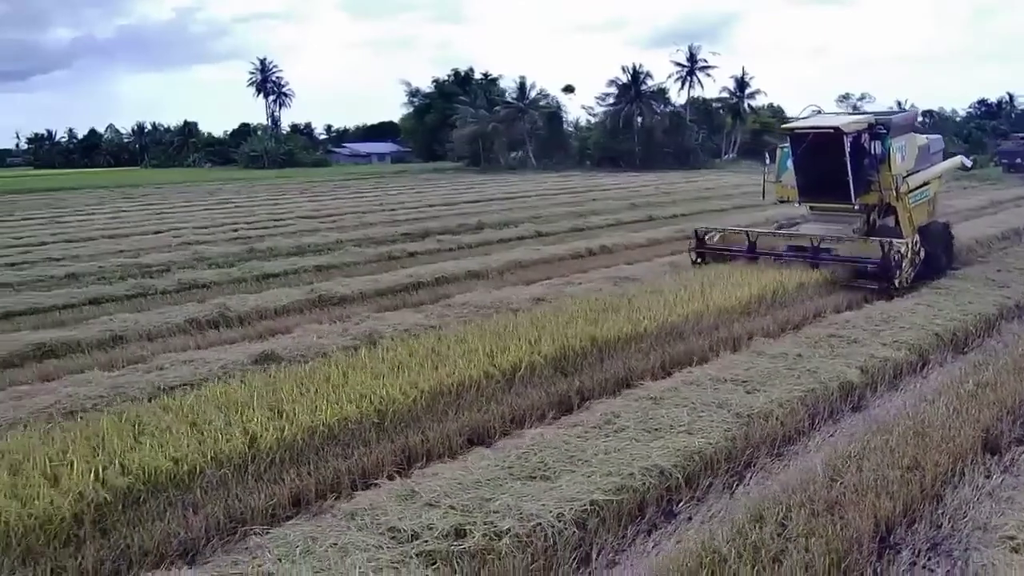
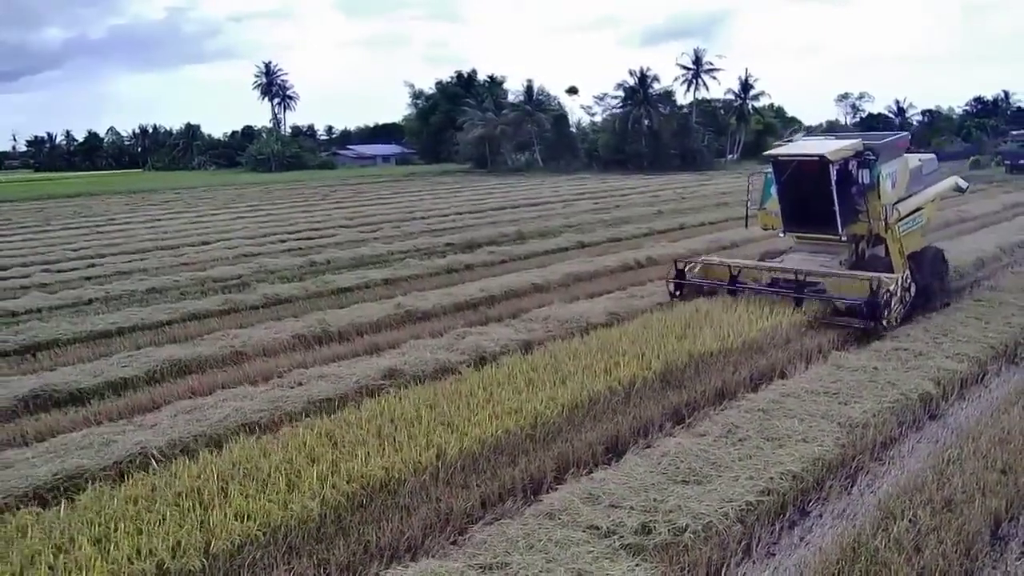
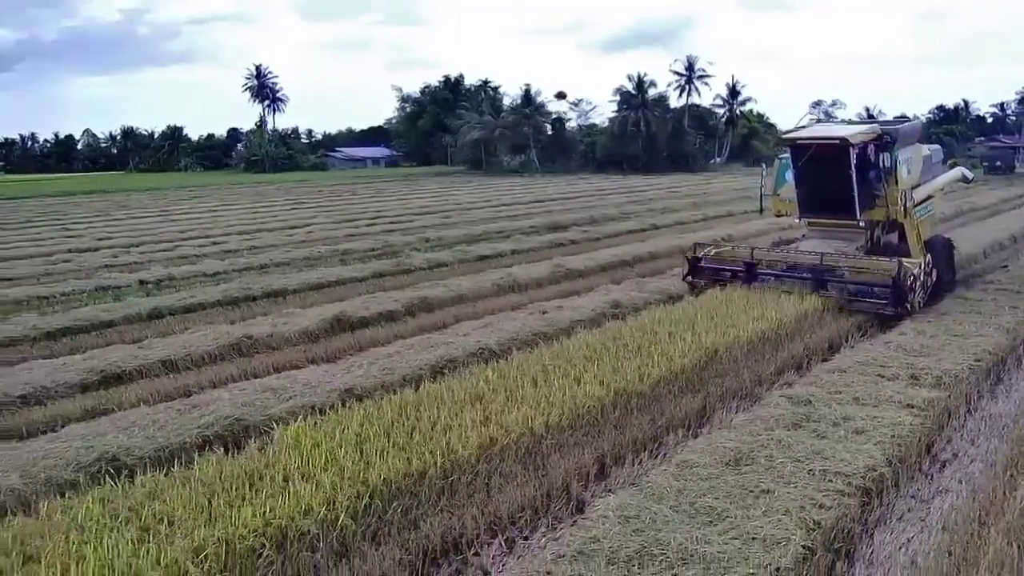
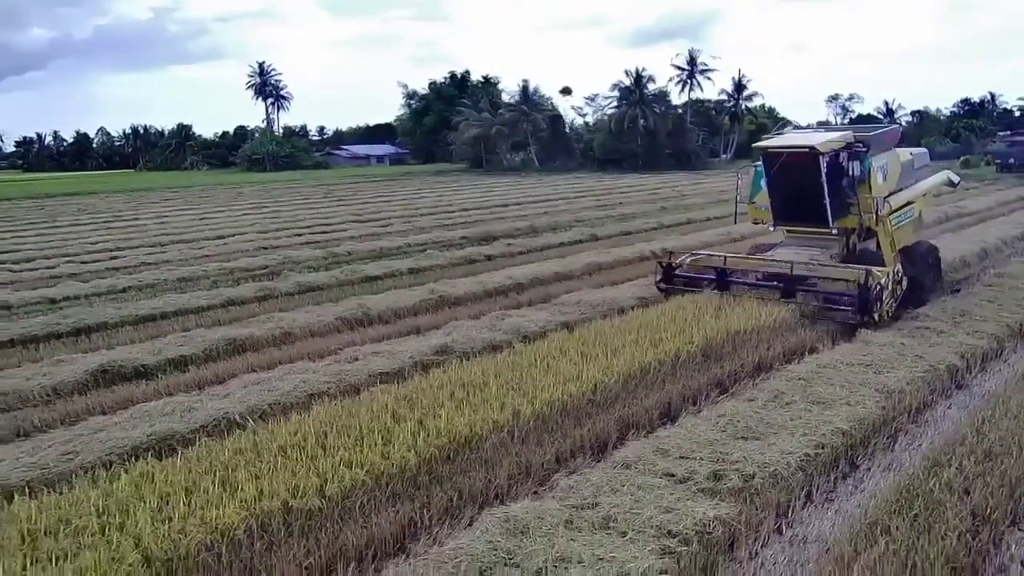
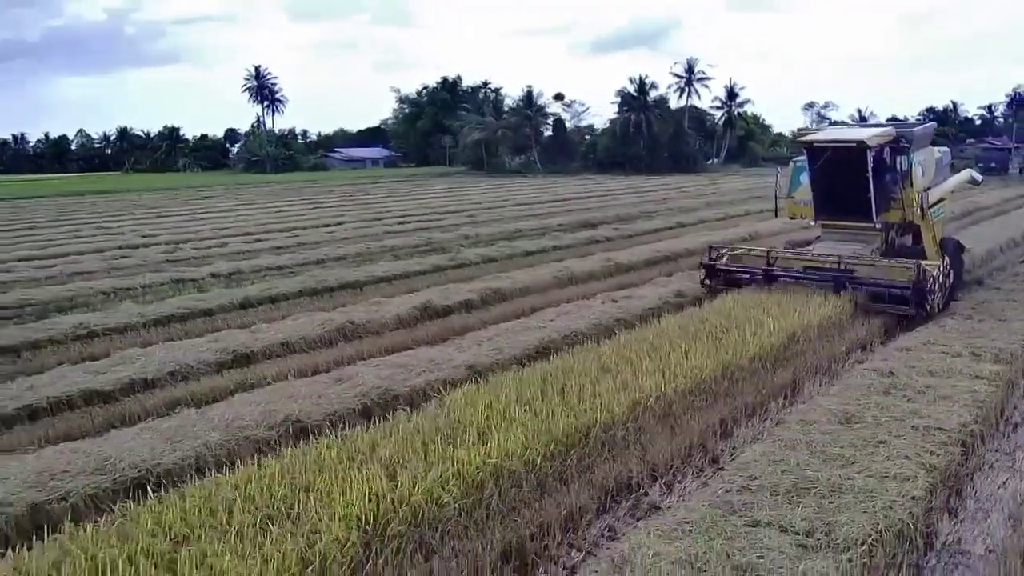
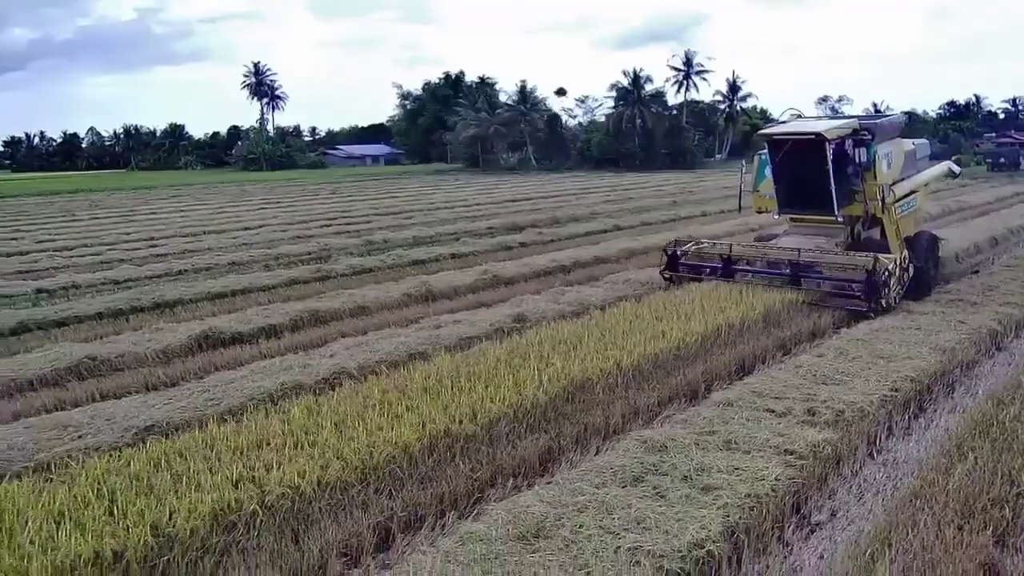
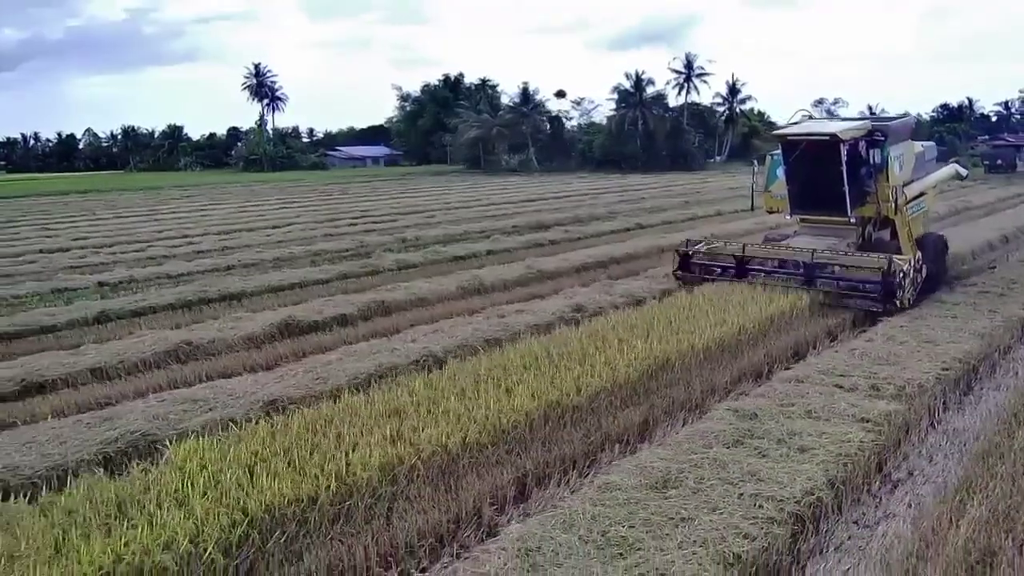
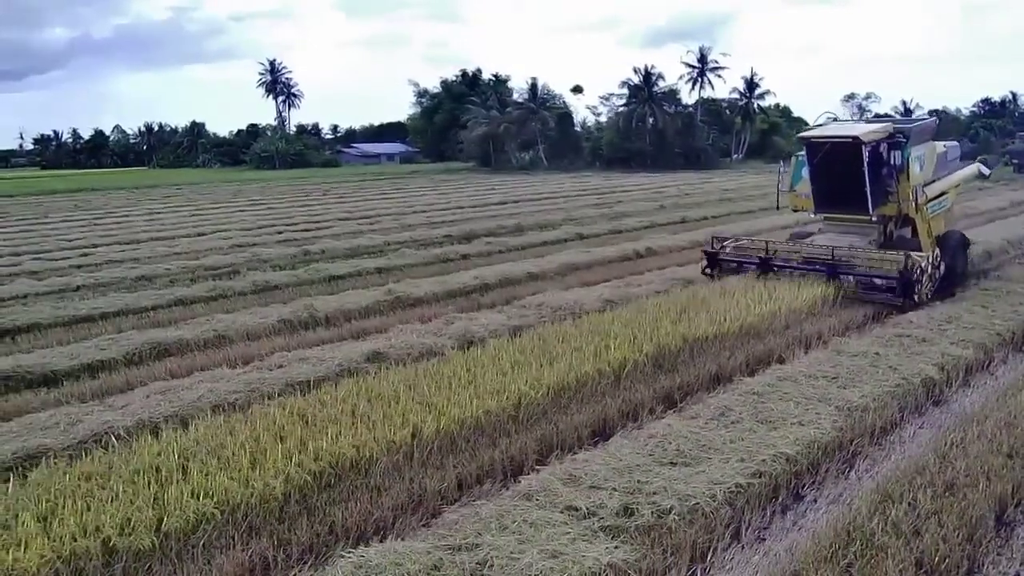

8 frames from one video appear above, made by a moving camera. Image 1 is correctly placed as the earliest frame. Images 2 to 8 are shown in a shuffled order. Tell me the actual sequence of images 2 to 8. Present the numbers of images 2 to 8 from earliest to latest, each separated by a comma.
8, 2, 4, 6, 7, 3, 5
